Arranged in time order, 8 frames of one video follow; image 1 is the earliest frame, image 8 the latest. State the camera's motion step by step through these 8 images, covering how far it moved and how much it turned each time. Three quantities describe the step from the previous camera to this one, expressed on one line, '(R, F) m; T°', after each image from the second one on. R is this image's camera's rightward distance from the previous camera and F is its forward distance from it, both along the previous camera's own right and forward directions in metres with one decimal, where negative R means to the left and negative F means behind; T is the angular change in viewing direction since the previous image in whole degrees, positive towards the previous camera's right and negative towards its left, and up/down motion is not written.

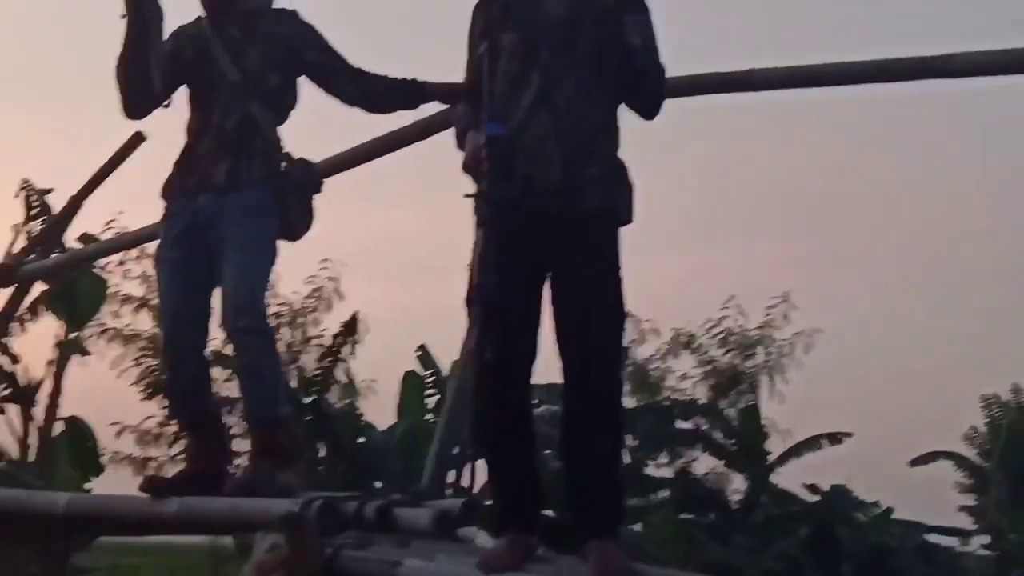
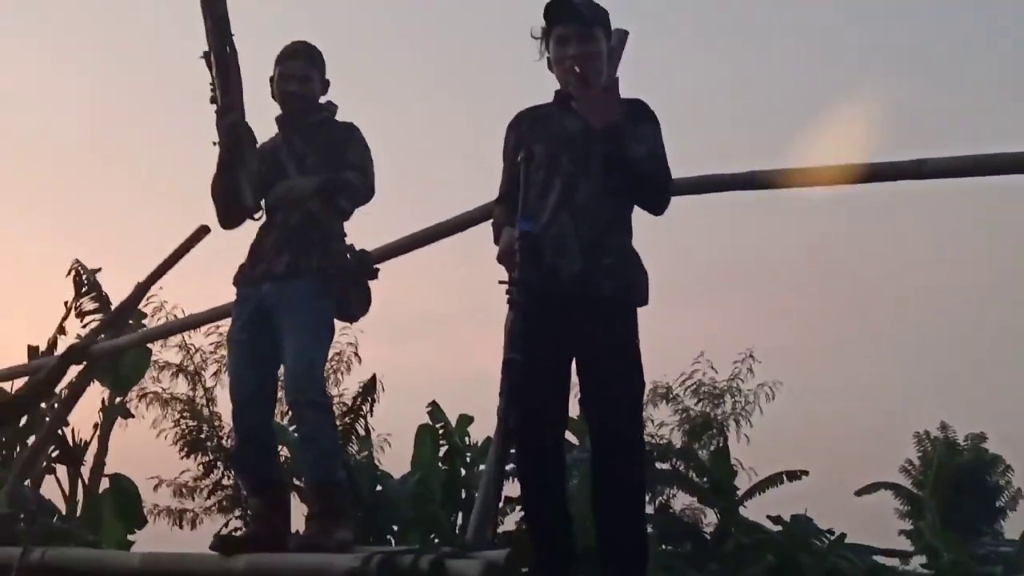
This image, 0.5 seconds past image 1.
(-0.2, -0.5) m; +3°
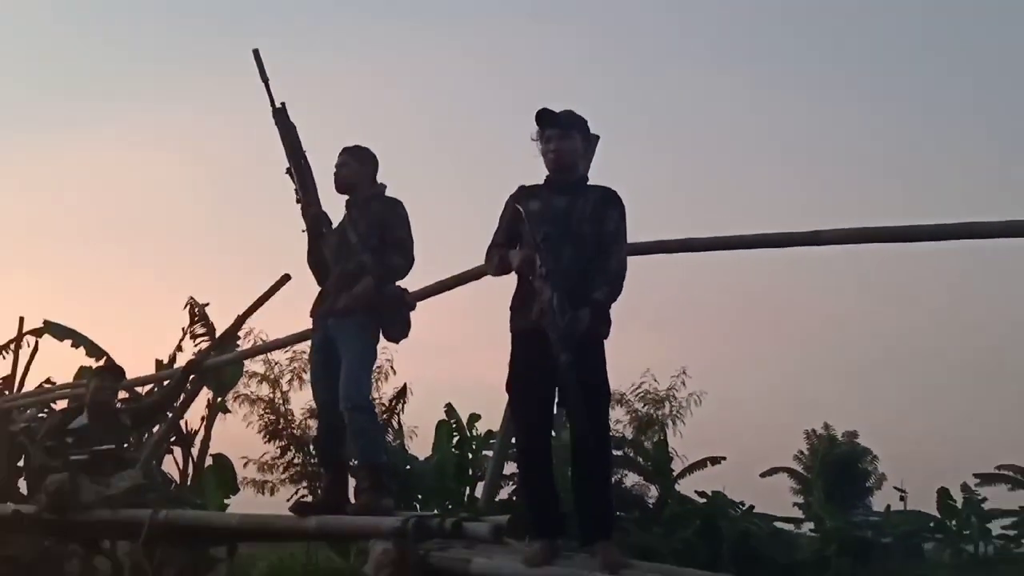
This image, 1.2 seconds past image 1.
(+0.2, -1.5) m; -1°
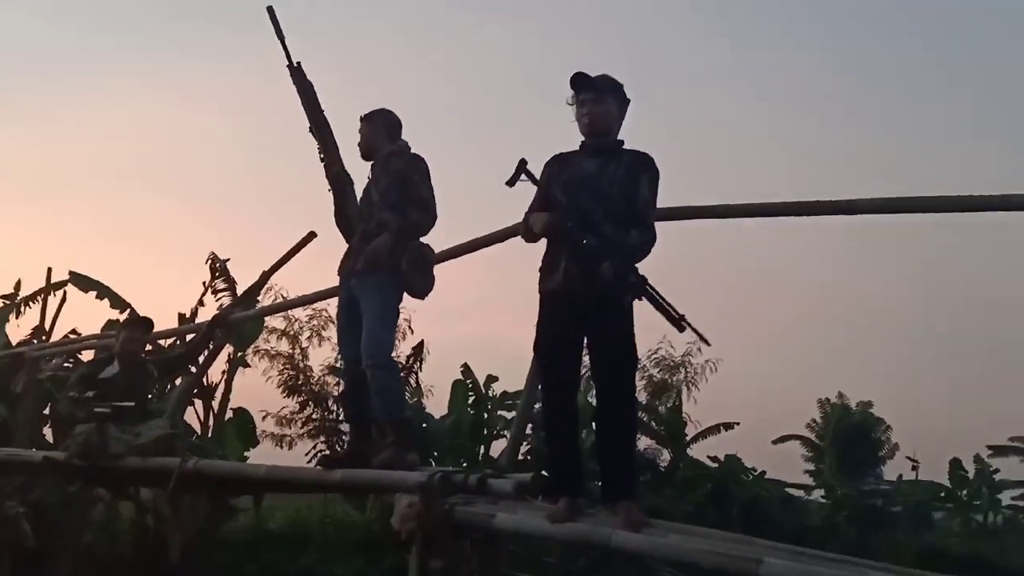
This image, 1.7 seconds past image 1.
(-0.1, 0.0) m; 0°
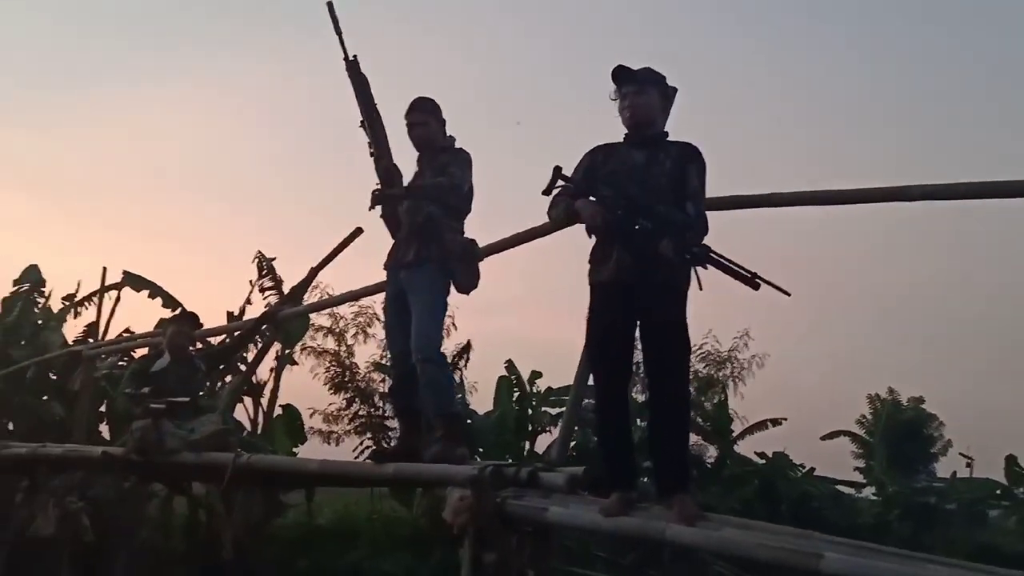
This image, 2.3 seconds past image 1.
(-0.1, 0.0) m; -2°
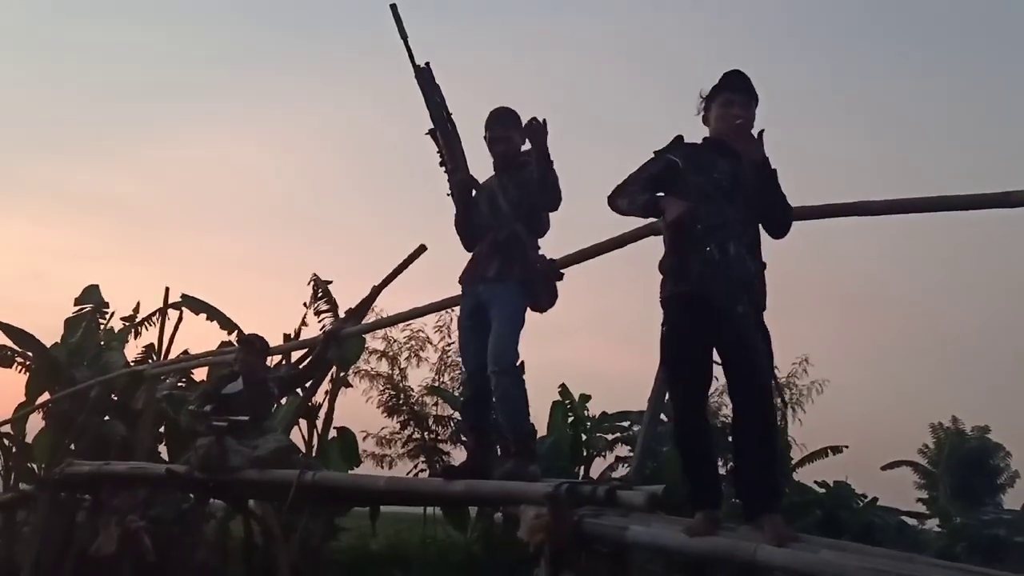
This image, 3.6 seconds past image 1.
(-0.3, +0.1) m; 0°
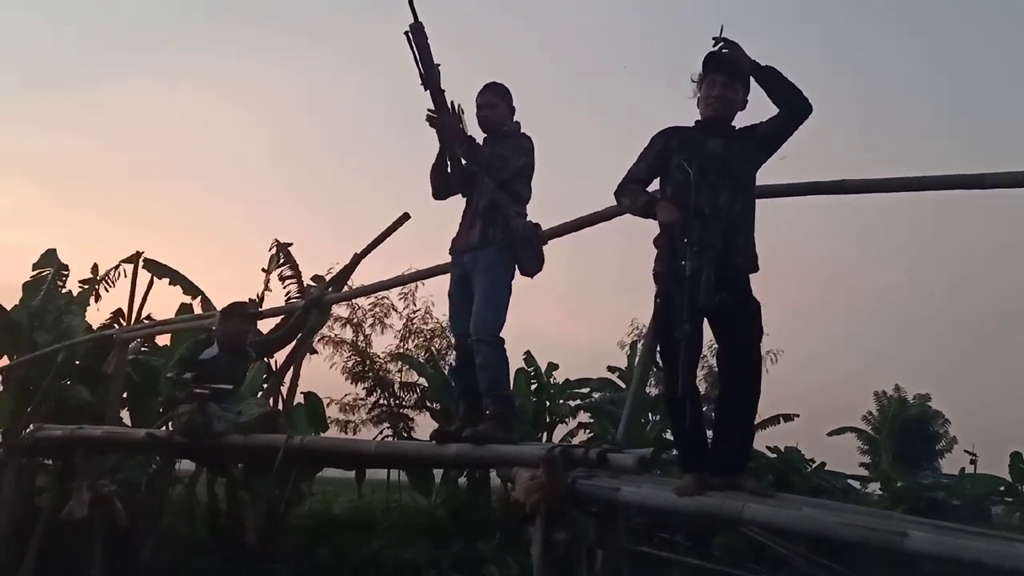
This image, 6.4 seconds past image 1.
(-0.4, 0.0) m; +6°
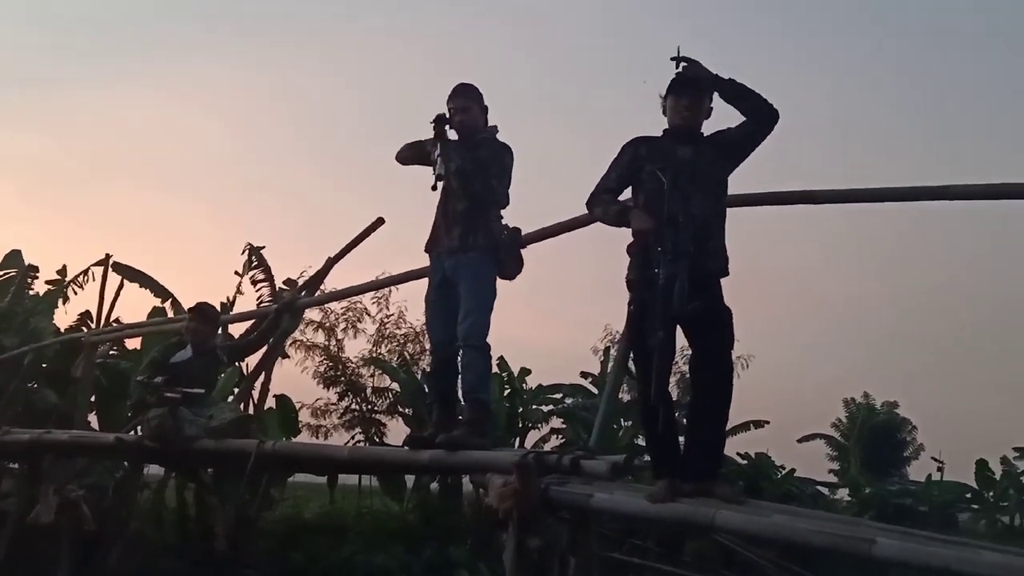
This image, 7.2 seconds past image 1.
(0.0, 0.0) m; +2°
